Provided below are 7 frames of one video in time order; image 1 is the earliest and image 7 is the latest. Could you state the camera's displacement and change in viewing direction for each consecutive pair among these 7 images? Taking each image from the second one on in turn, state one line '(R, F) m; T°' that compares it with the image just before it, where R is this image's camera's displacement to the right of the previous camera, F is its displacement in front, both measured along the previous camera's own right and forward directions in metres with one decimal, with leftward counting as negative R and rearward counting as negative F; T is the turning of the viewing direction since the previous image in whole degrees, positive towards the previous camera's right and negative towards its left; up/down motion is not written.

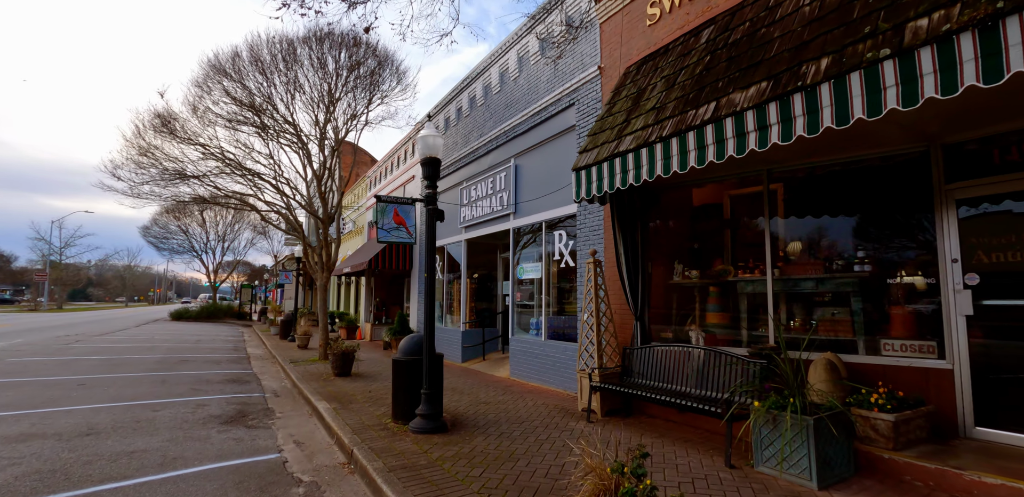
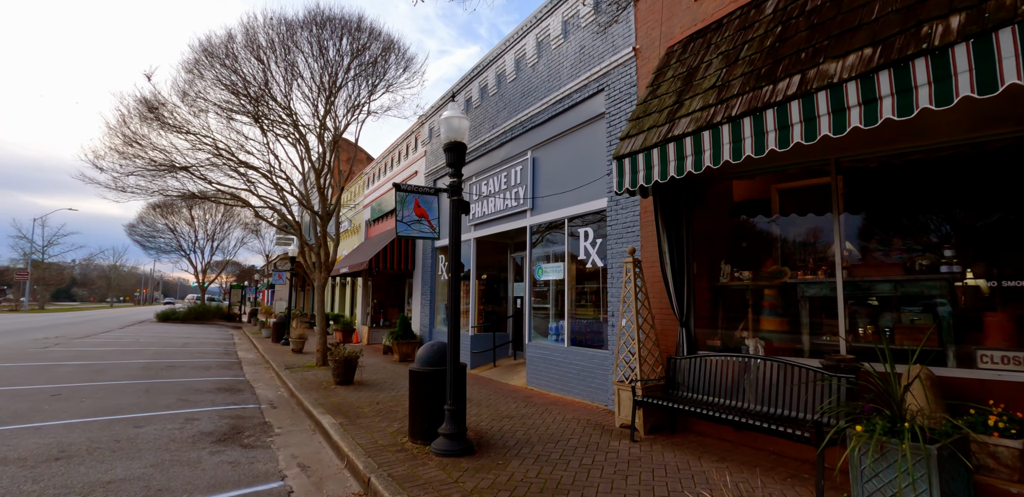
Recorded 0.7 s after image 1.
(-0.5, +0.7) m; +1°
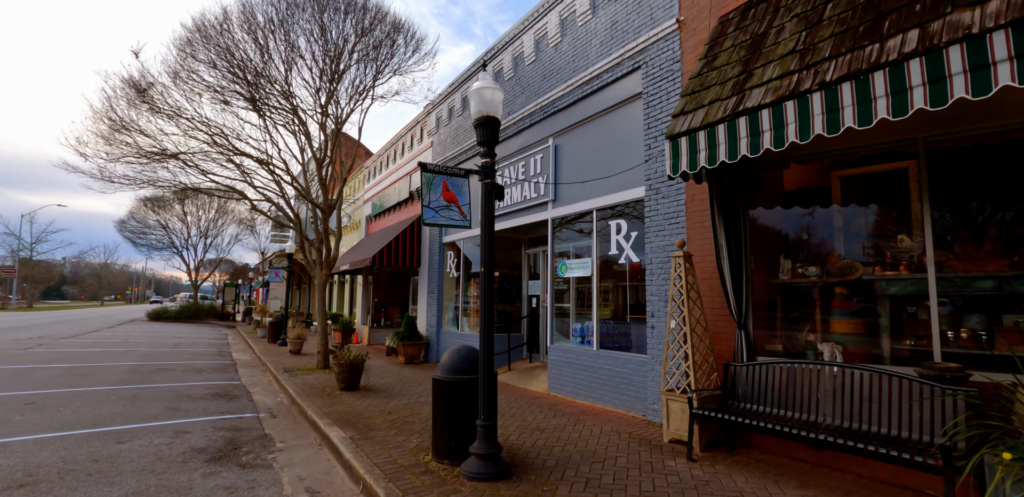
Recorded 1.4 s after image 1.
(-0.5, +0.7) m; +1°
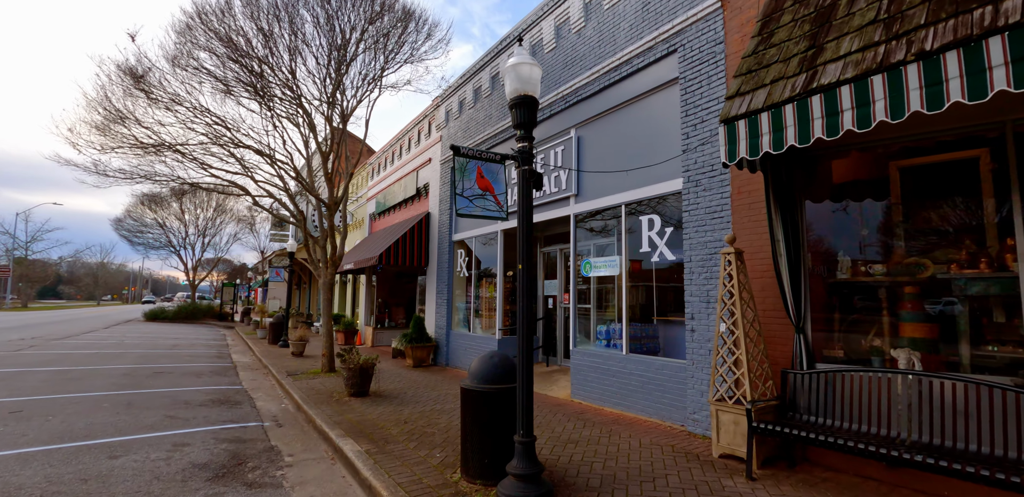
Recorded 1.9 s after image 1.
(-0.4, +0.5) m; 0°
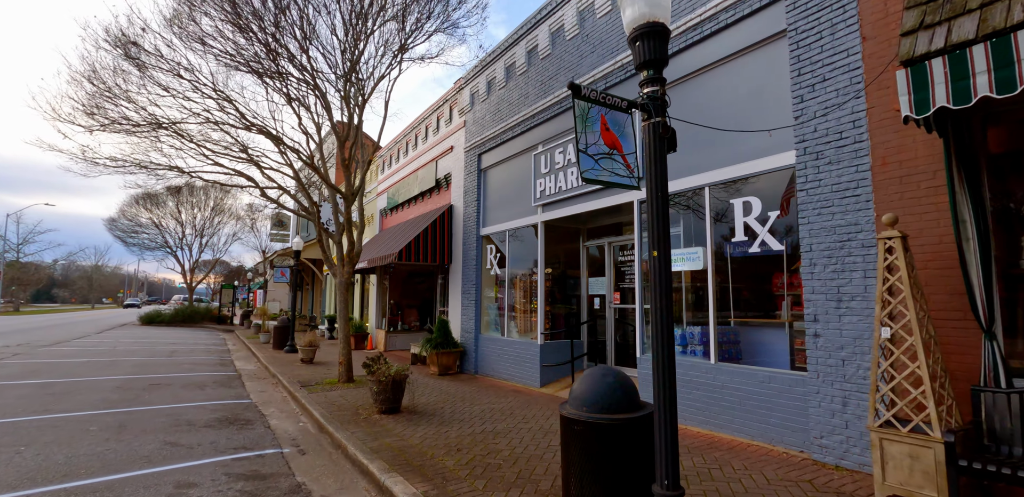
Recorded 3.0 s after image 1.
(-0.9, +1.1) m; 0°
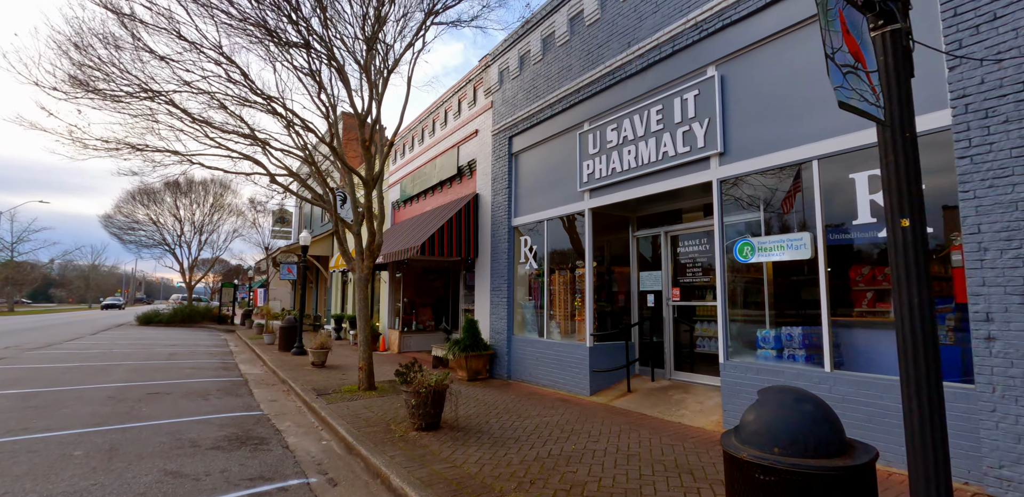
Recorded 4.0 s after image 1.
(-0.8, +1.0) m; 0°
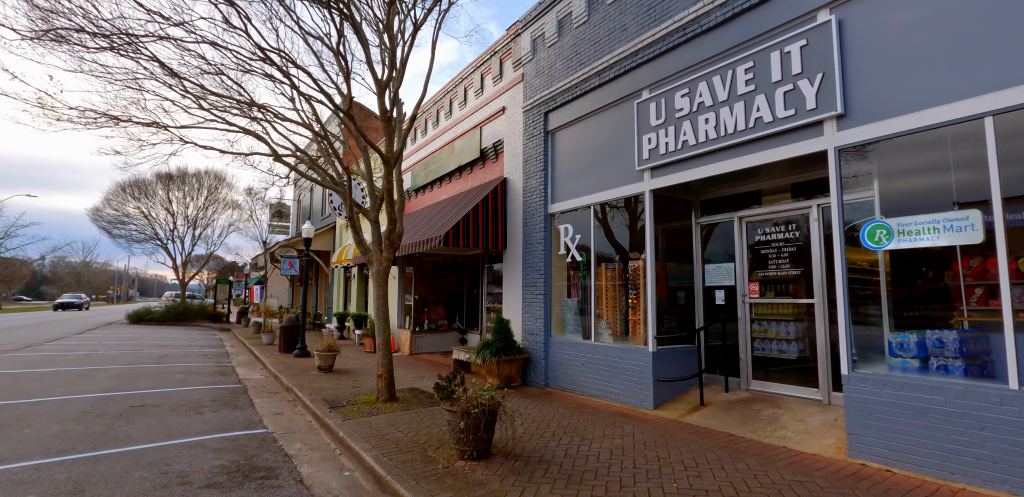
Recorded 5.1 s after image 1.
(-0.7, +1.2) m; +1°
